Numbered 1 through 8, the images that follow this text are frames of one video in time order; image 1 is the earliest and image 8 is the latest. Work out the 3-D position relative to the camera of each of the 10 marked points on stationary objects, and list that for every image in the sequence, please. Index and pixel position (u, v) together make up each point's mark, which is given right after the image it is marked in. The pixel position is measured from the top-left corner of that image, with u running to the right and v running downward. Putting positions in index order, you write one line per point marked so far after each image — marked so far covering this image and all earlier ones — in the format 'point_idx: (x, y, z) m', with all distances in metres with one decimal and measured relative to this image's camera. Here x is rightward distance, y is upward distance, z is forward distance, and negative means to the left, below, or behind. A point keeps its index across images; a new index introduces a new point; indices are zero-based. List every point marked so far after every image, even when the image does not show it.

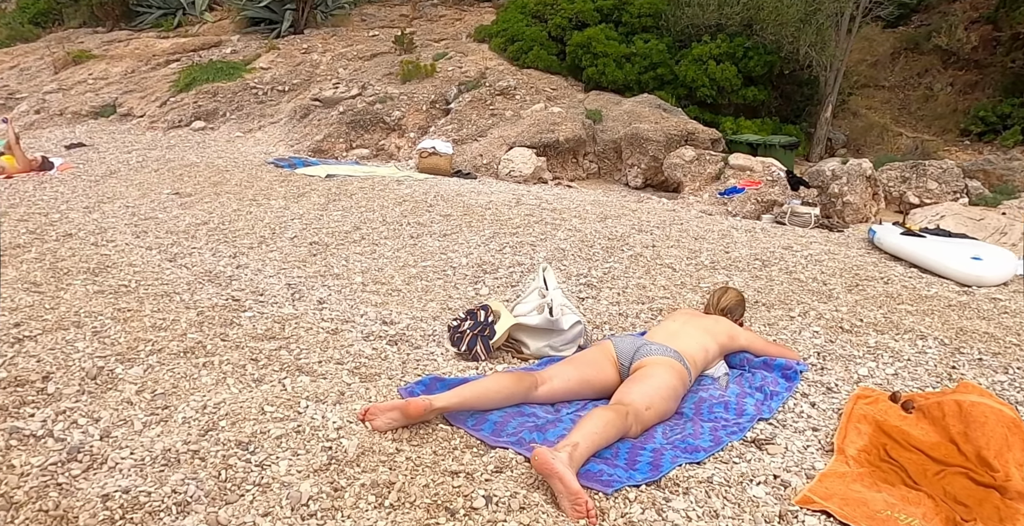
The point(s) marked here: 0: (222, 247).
0: (-2.6, +0.1, +6.2) m
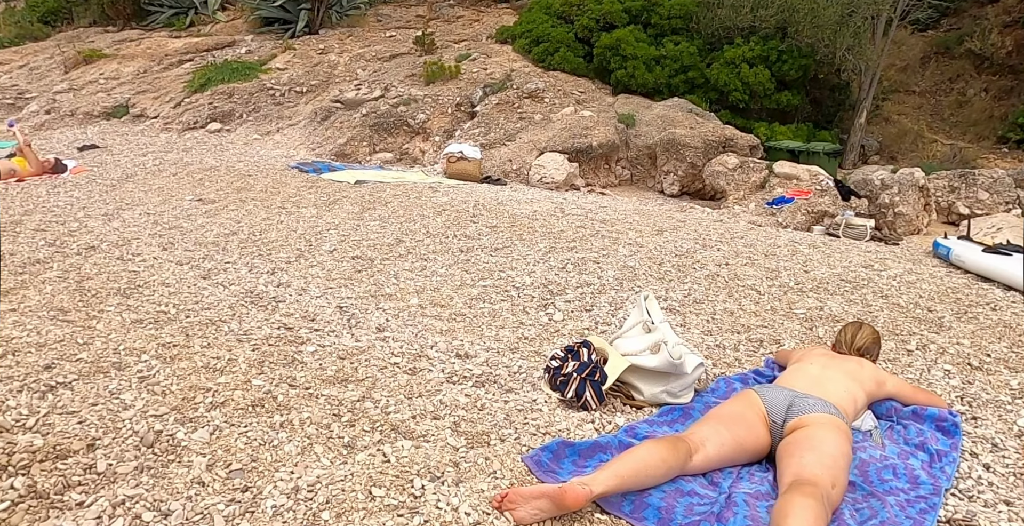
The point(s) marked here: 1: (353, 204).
0: (-2.1, 0.0, +5.7) m
1: (-1.9, +0.7, +7.9) m
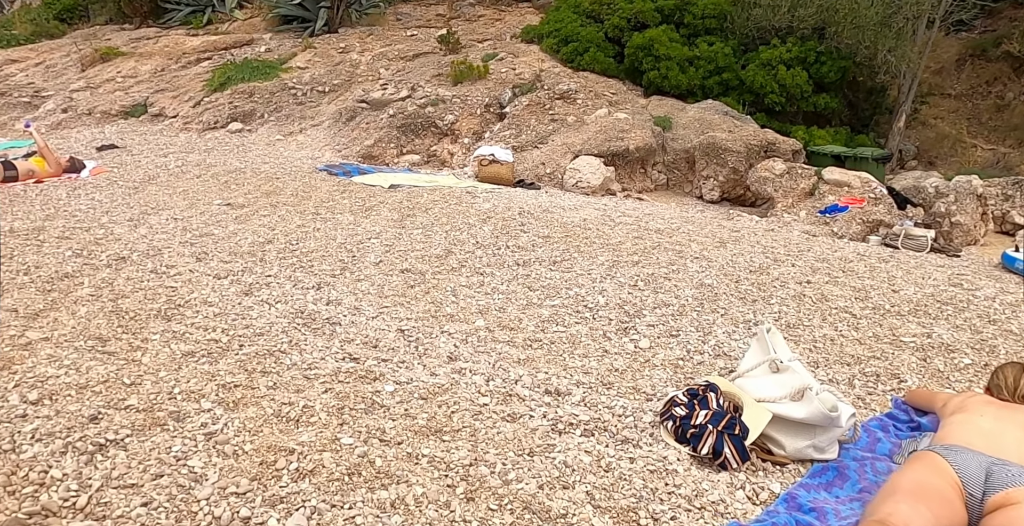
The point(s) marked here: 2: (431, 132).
0: (-1.6, -0.1, +5.2) m
1: (-1.3, +0.6, +7.4) m
2: (-1.5, +2.4, +12.6) m
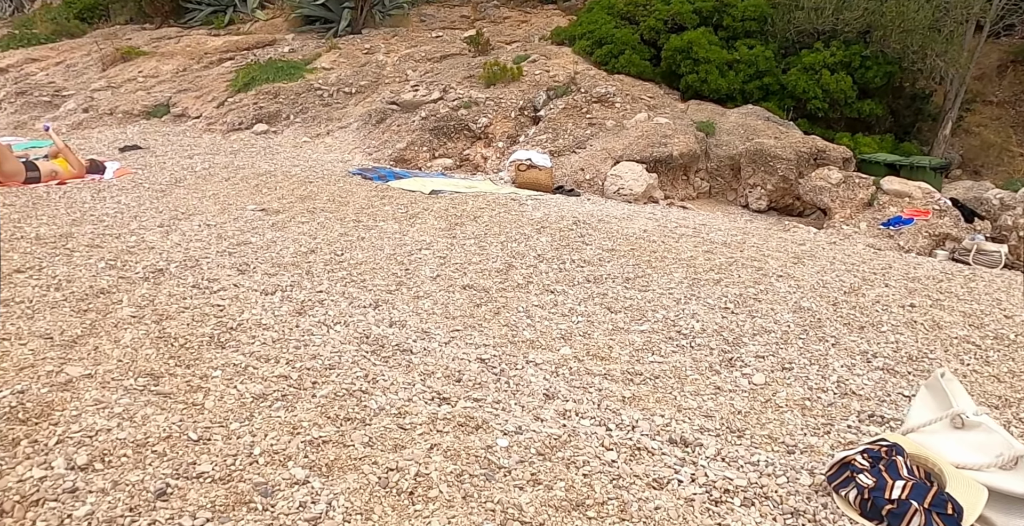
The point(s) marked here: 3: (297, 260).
0: (-1.1, -0.2, +4.7) m
1: (-0.8, +0.5, +6.9) m
2: (-0.9, +2.3, +12.1) m
3: (-1.7, 0.0, +5.4) m
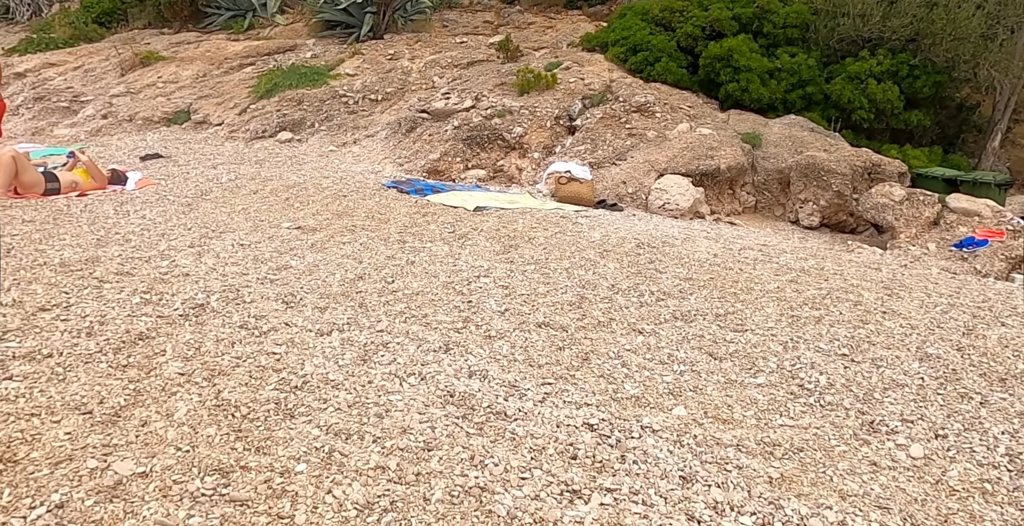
0: (-0.6, -0.4, +4.2) m
1: (-0.2, +0.2, +6.4) m
2: (-0.2, +2.0, +11.6) m
3: (-1.2, -0.2, +4.9) m
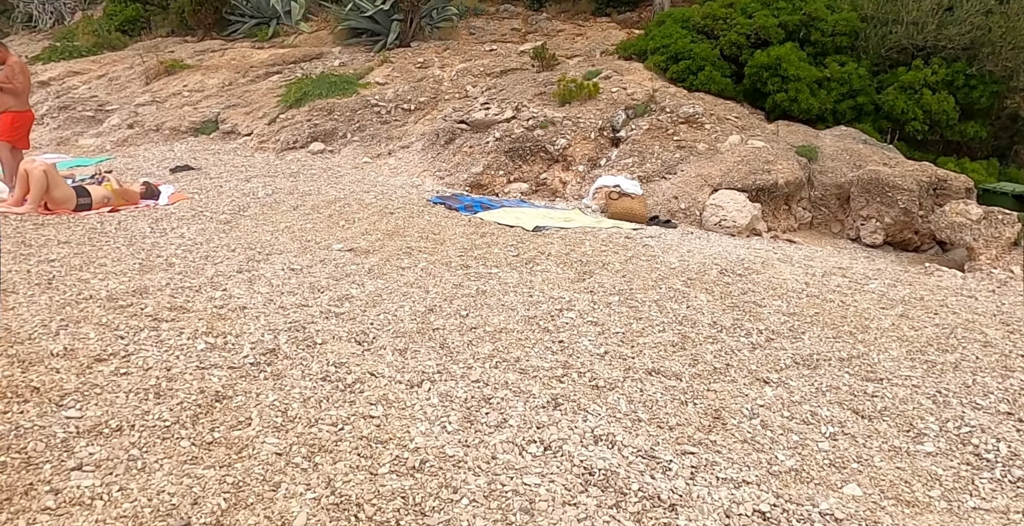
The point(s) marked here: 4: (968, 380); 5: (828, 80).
0: (0.0, -0.6, +3.7) m
1: (+0.4, 0.0, +5.9) m
2: (+0.5, +1.7, +11.1) m
3: (-0.6, -0.4, +4.4) m
4: (+2.6, -0.7, +3.9) m
5: (+6.1, +3.5, +13.2) m
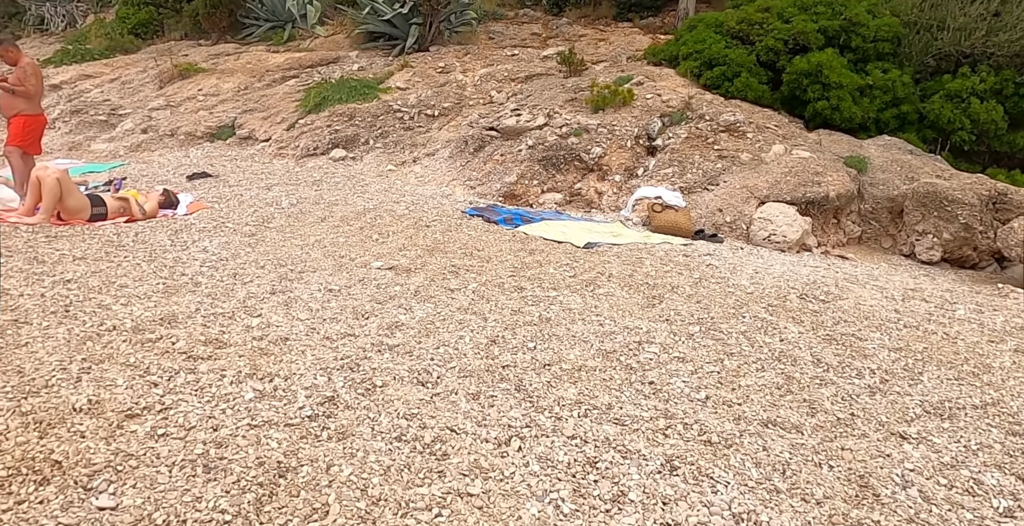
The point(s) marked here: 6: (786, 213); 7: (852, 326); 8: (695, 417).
0: (+0.4, -0.8, +3.1) m
1: (+0.8, -0.2, +5.3) m
2: (+1.0, +1.5, +10.6) m
3: (-0.1, -0.6, +3.8) m
4: (+3.1, -0.8, +3.3) m
5: (+6.7, +3.3, +12.7) m
6: (+3.7, +0.7, +9.1) m
7: (+2.3, -0.4, +4.7) m
8: (+0.9, -0.7, +3.3) m
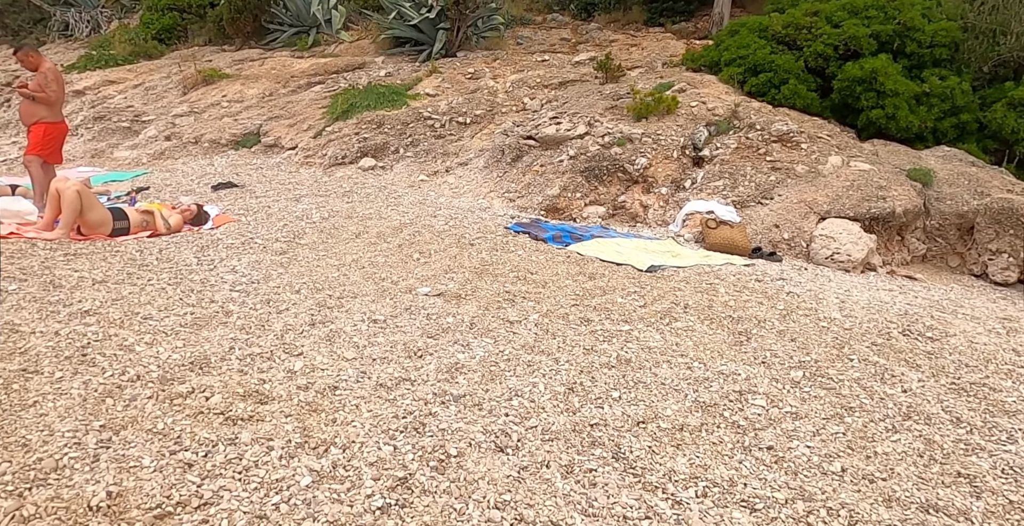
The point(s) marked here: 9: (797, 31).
0: (+0.9, -0.9, +2.5) m
1: (+1.3, -0.4, +4.8) m
2: (+1.6, +1.2, +10.0) m
3: (+0.3, -0.7, +3.3) m
4: (+3.5, -1.0, +2.7) m
5: (+7.3, +2.9, +12.0) m
6: (+4.2, +0.4, +8.5) m
7: (+2.8, -0.6, +4.1) m
8: (+1.3, -0.9, +2.7) m
9: (+5.5, +4.4, +13.1) m
